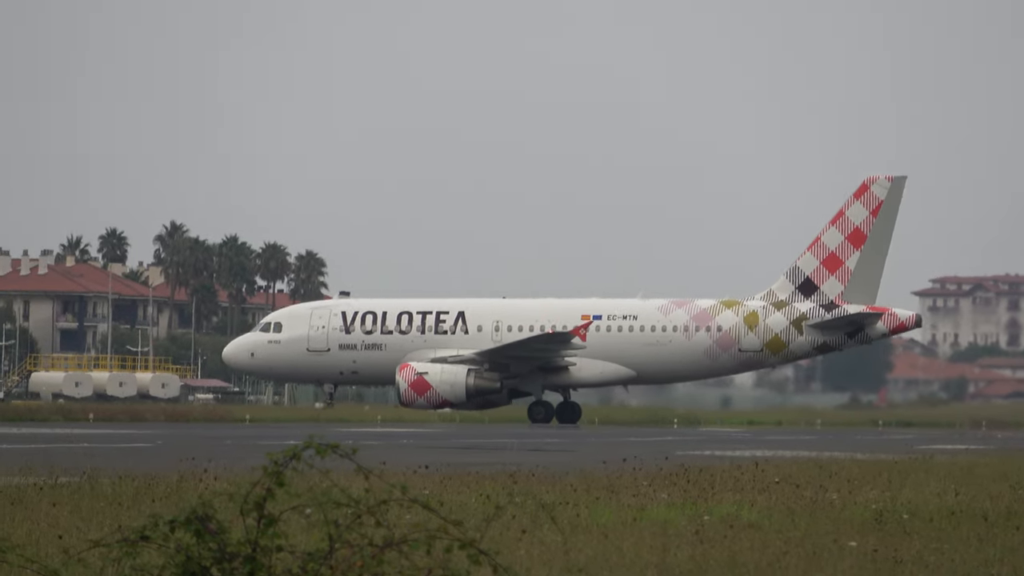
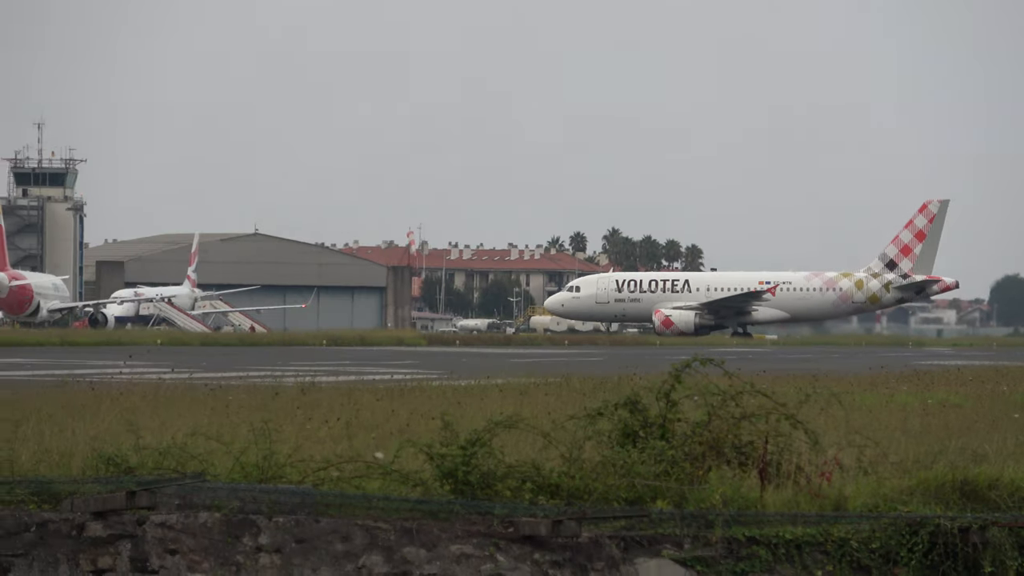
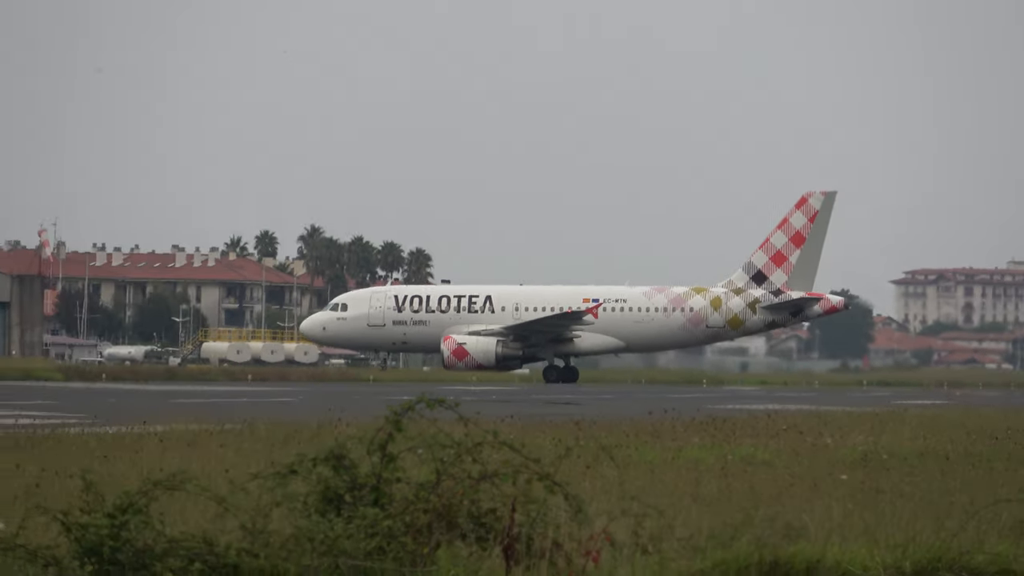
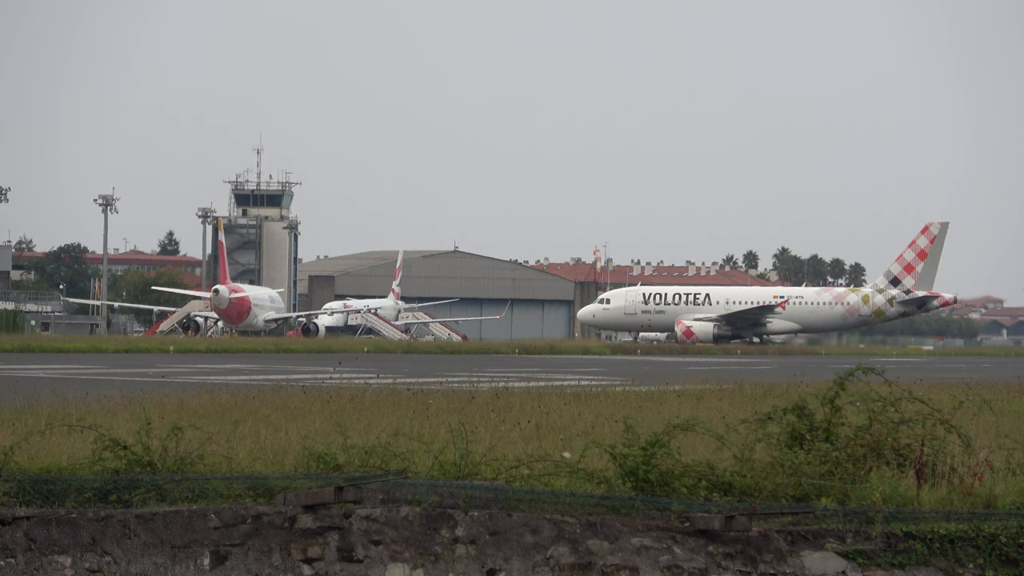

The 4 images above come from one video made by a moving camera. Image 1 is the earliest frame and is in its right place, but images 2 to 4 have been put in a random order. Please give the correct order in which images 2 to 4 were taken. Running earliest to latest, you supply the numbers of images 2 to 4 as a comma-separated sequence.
3, 2, 4
